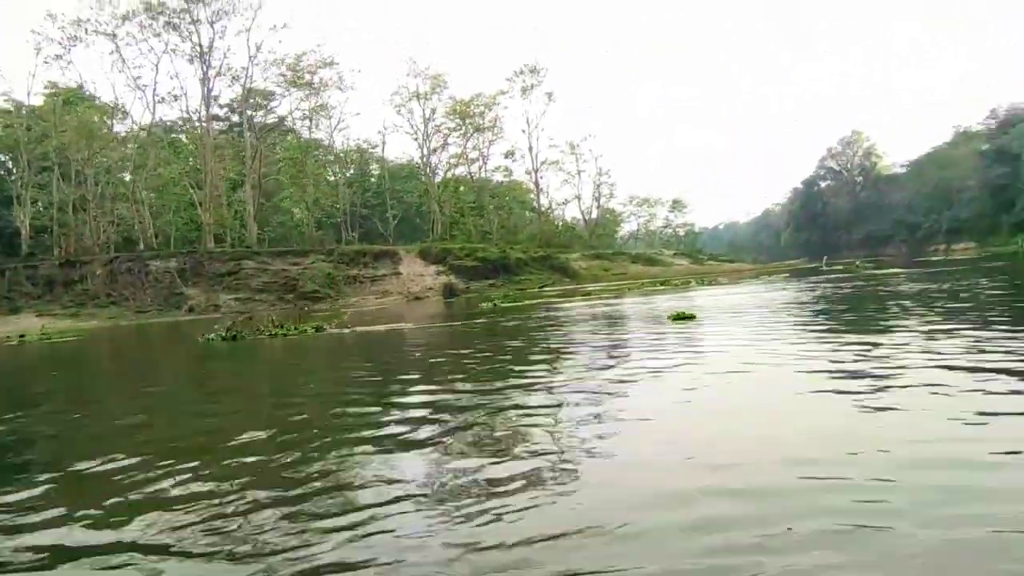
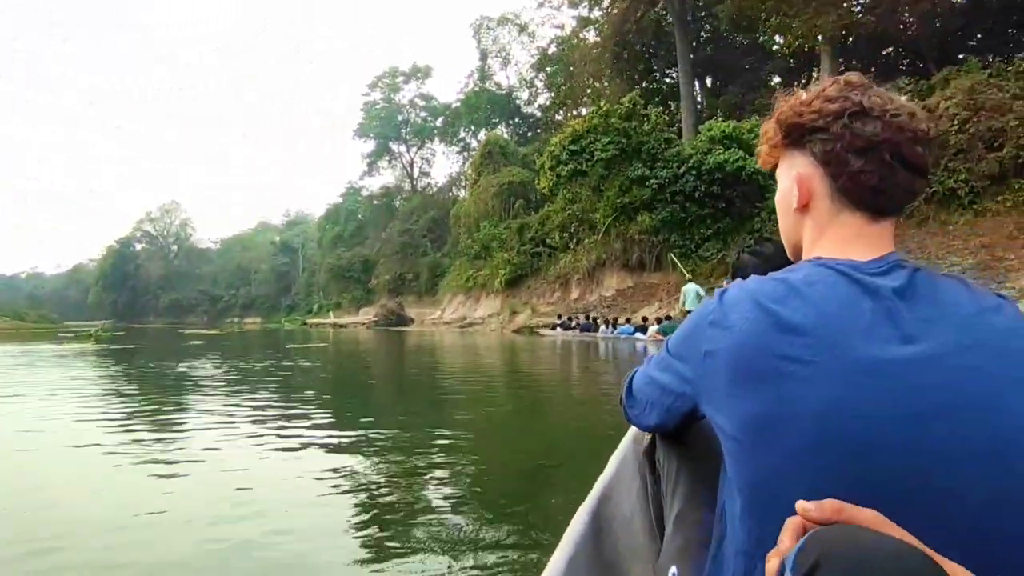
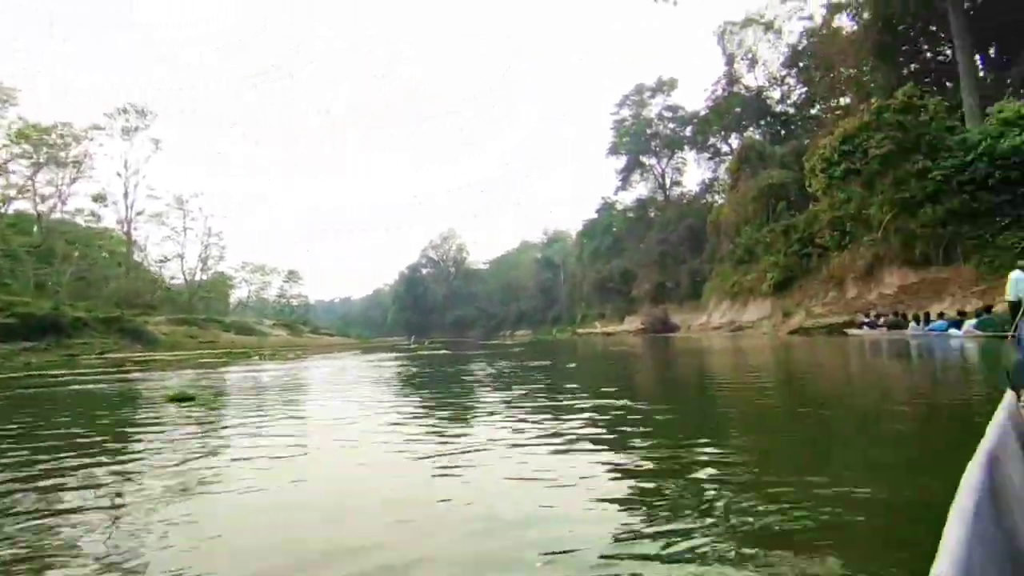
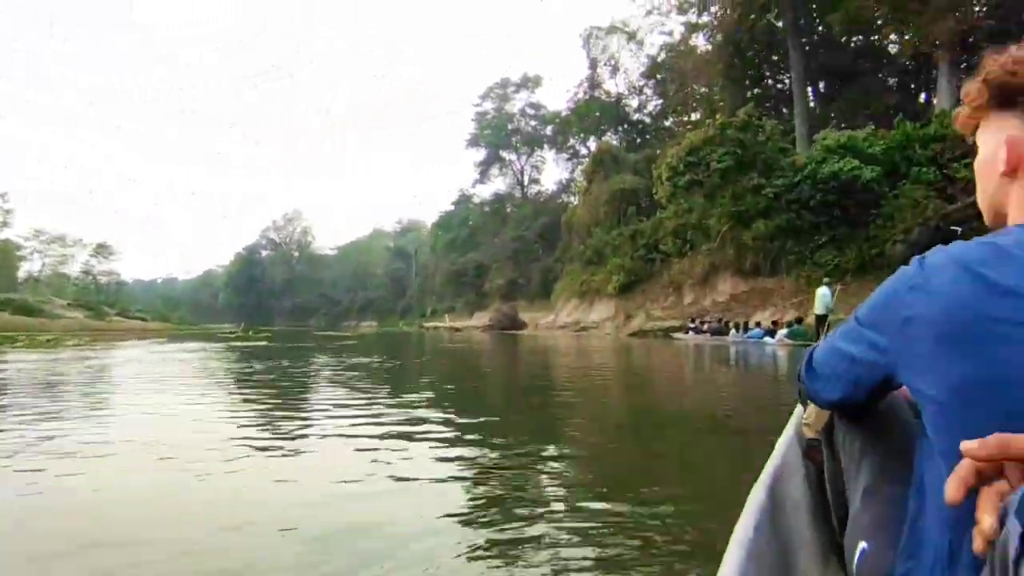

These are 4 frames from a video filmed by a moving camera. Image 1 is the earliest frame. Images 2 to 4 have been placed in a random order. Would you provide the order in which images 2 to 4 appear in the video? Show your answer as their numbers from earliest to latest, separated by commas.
3, 4, 2
